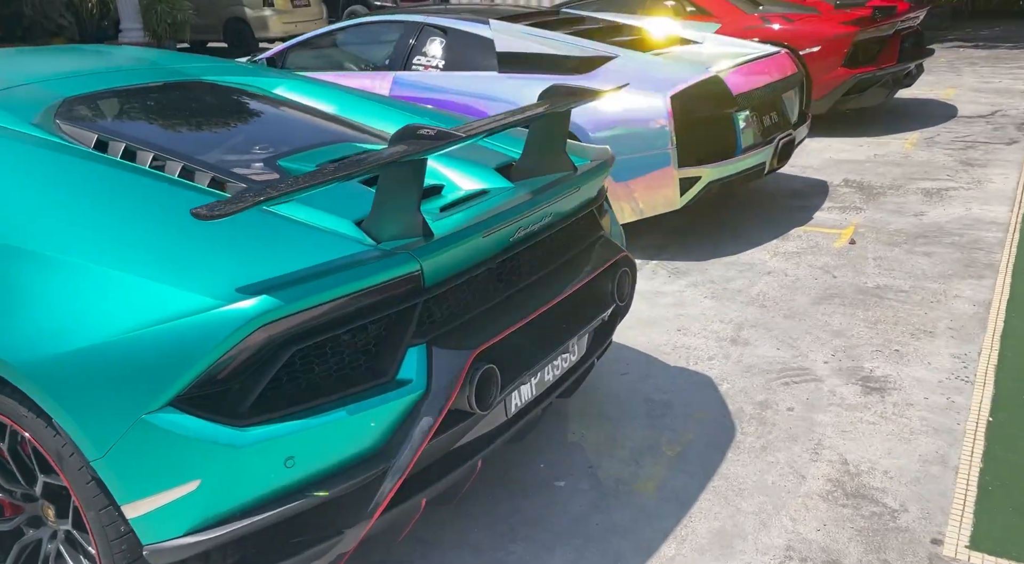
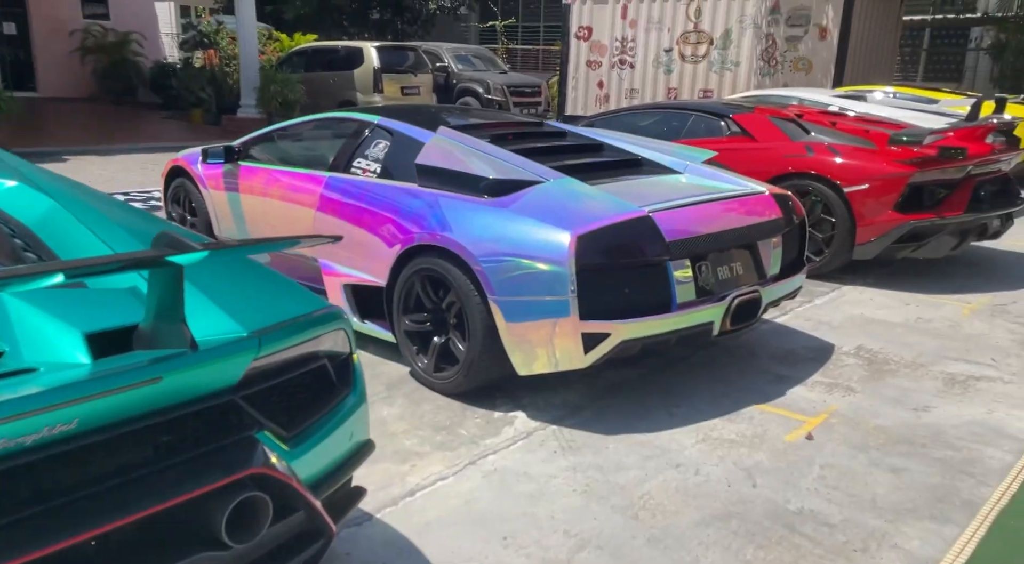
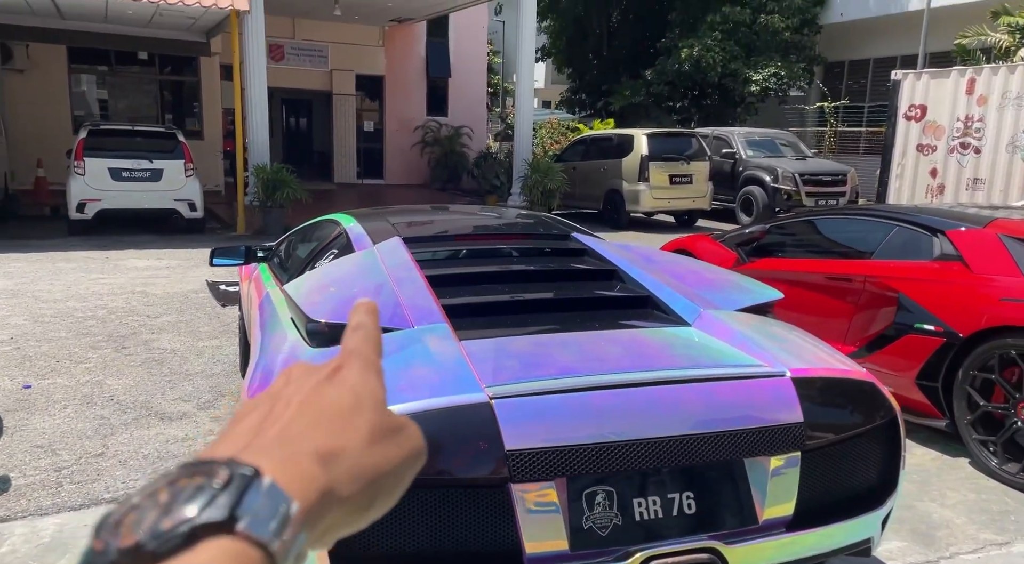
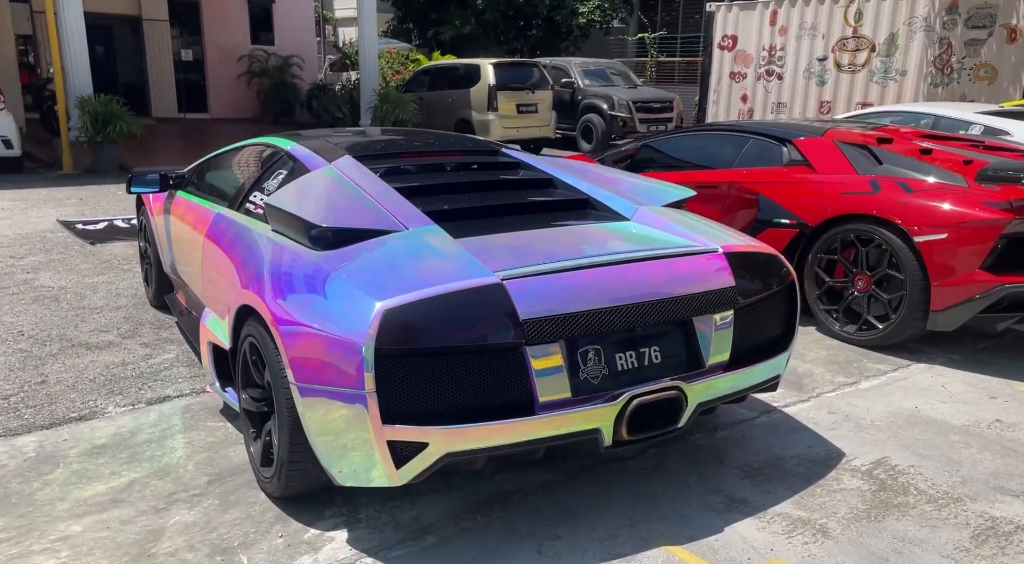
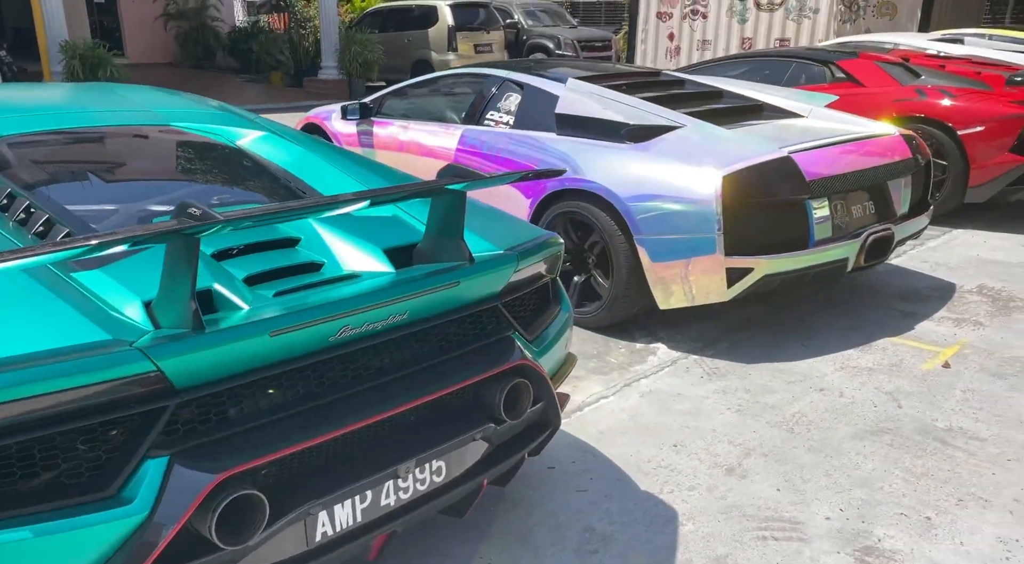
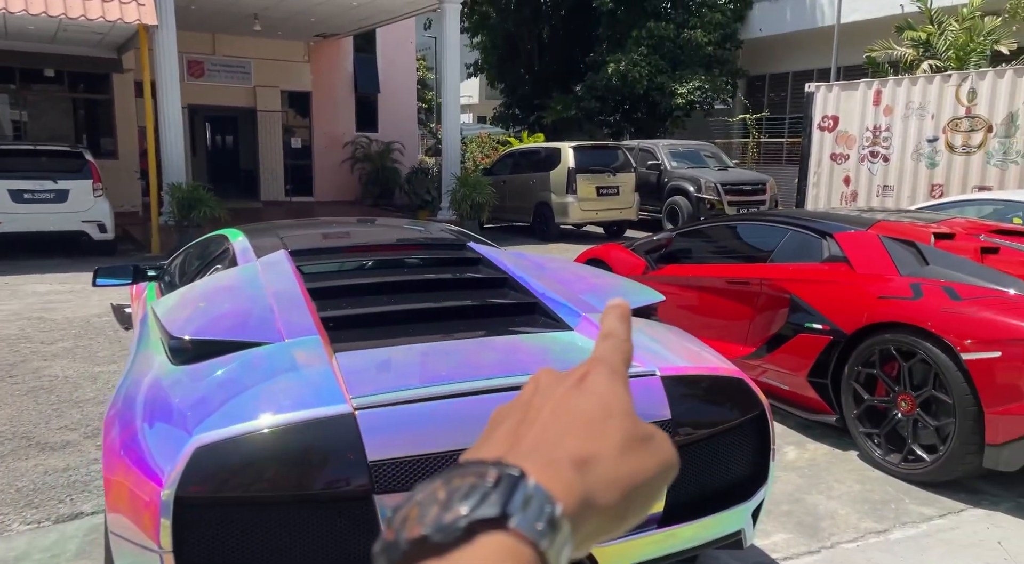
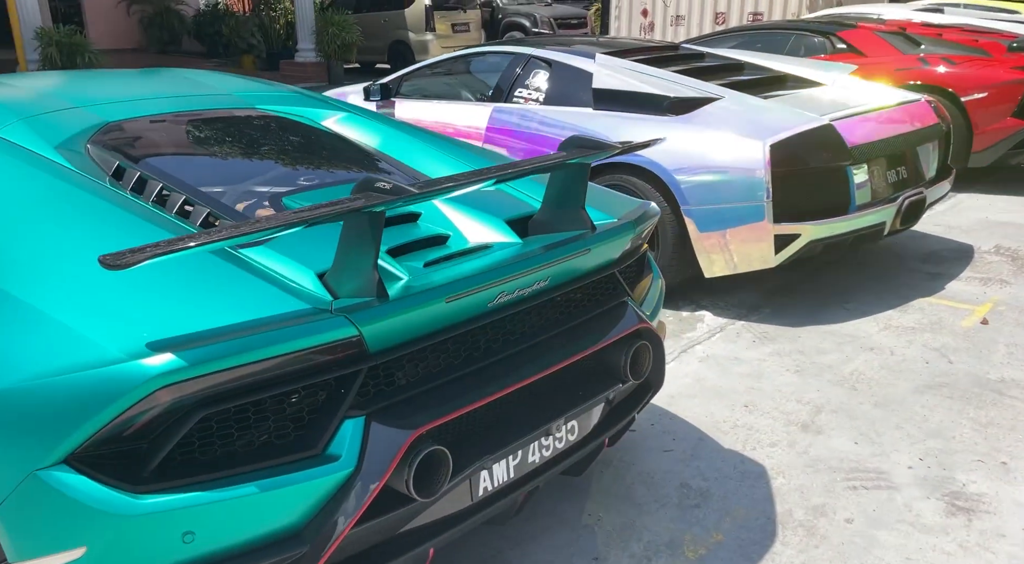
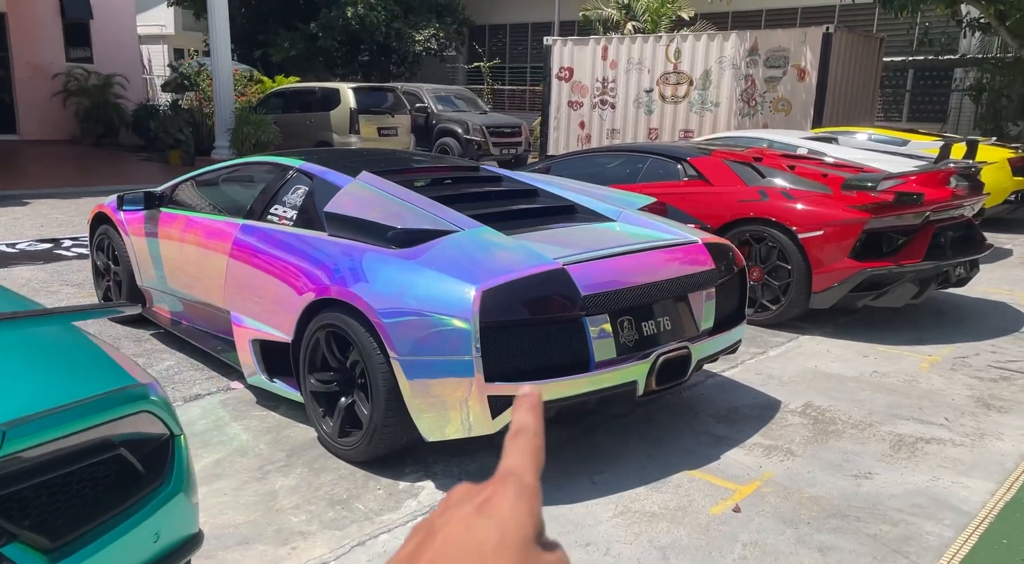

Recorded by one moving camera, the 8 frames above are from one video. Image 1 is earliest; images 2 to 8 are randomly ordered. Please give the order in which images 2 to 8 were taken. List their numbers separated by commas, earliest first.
7, 5, 2, 8, 4, 3, 6
